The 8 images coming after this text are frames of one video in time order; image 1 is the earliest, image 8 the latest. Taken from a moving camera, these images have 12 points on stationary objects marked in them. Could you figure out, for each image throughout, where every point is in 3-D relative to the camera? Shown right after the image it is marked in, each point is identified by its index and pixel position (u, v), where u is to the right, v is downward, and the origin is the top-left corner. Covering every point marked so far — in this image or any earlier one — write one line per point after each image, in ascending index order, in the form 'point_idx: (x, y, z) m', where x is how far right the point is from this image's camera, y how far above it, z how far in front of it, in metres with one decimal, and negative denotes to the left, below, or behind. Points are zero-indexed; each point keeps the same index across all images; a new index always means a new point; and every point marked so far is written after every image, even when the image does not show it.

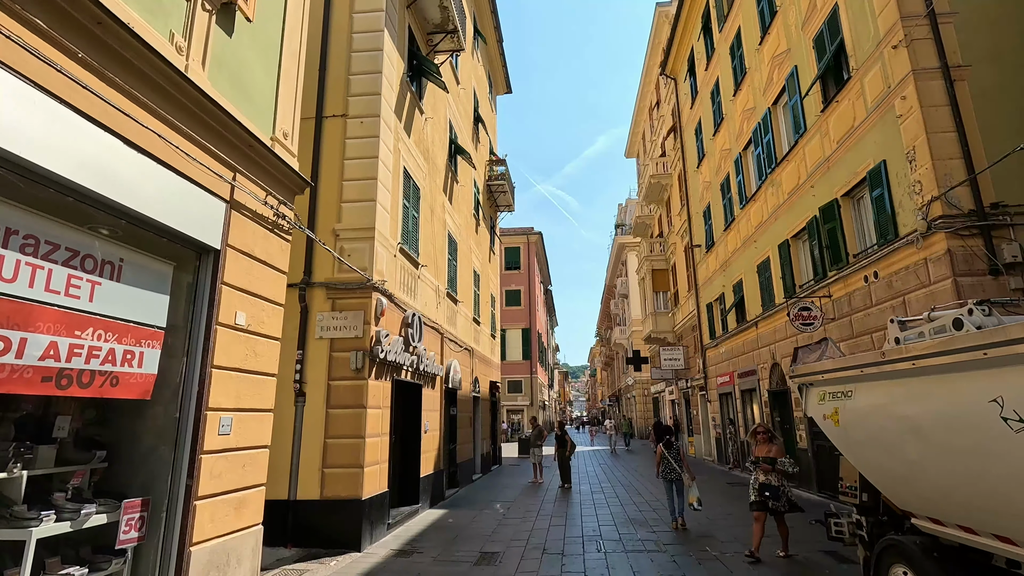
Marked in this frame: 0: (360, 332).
0: (-2.2, -0.7, +7.9) m
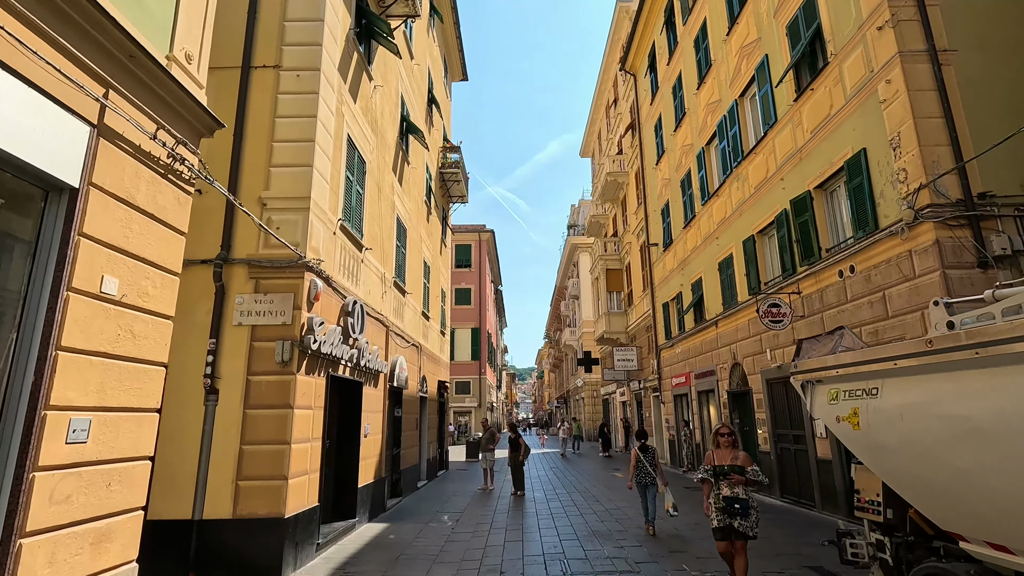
0: (-2.8, -0.4, +6.7) m
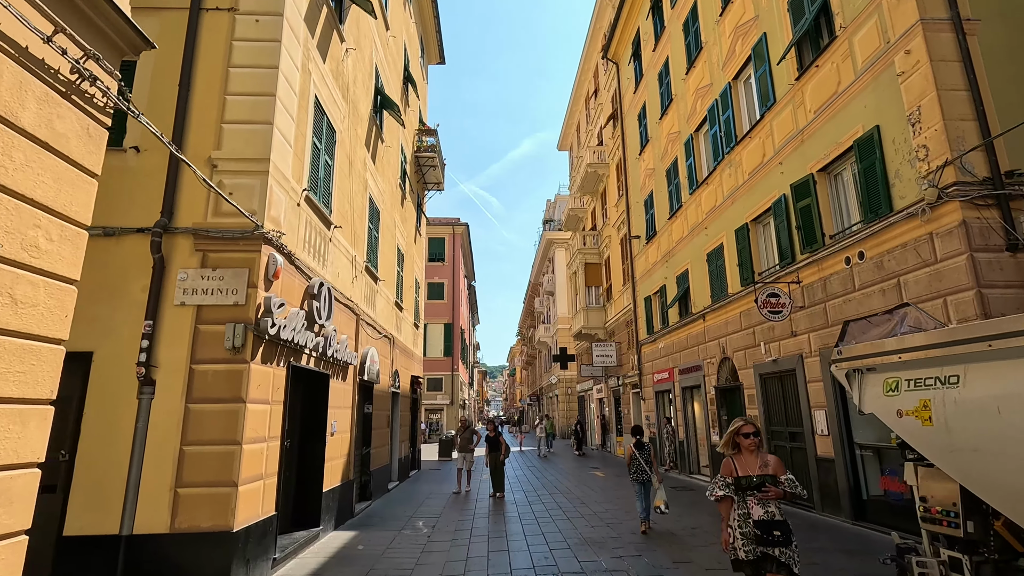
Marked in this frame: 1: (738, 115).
0: (-2.9, -0.1, +5.8) m
1: (+5.2, +4.0, +12.2) m
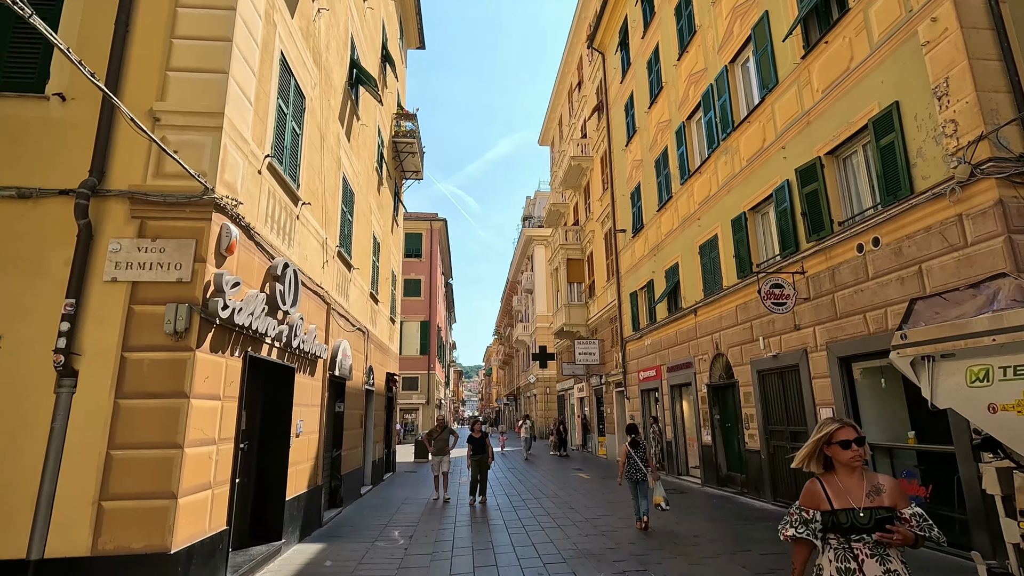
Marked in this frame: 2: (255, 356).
0: (-2.9, +0.1, +4.9) m
1: (+4.9, +4.1, +11.7) m
2: (-2.9, -0.8, +6.1) m
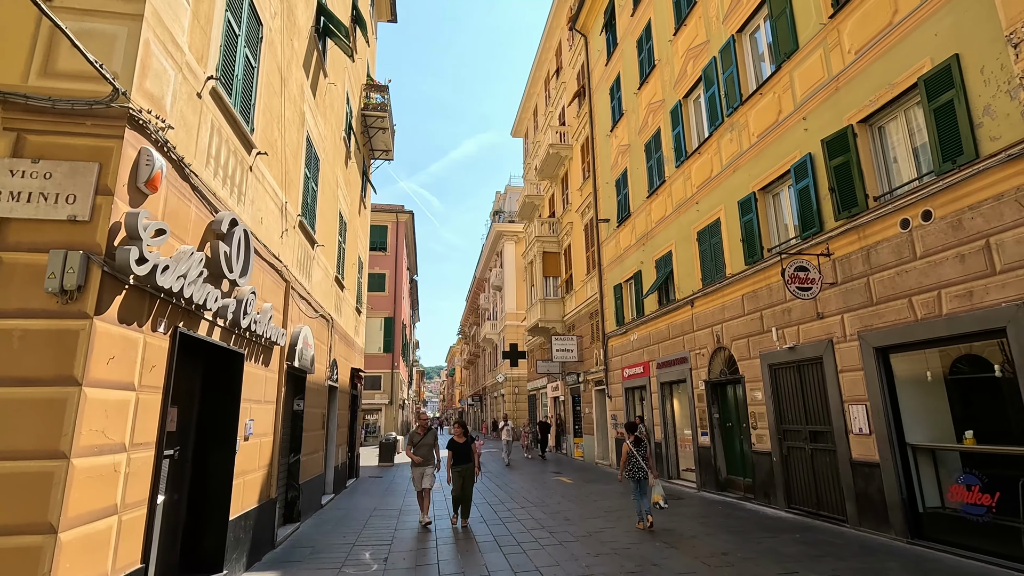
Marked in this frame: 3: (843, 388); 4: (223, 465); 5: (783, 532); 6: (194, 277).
0: (-2.7, +0.5, +3.4) m
1: (+4.6, +4.4, +10.8) m
2: (-2.8, -0.4, +4.7) m
3: (+4.8, -1.5, +7.8) m
4: (-3.0, -1.9, +5.6) m
5: (+3.8, -3.4, +7.5) m
6: (-2.6, +0.1, +4.3) m
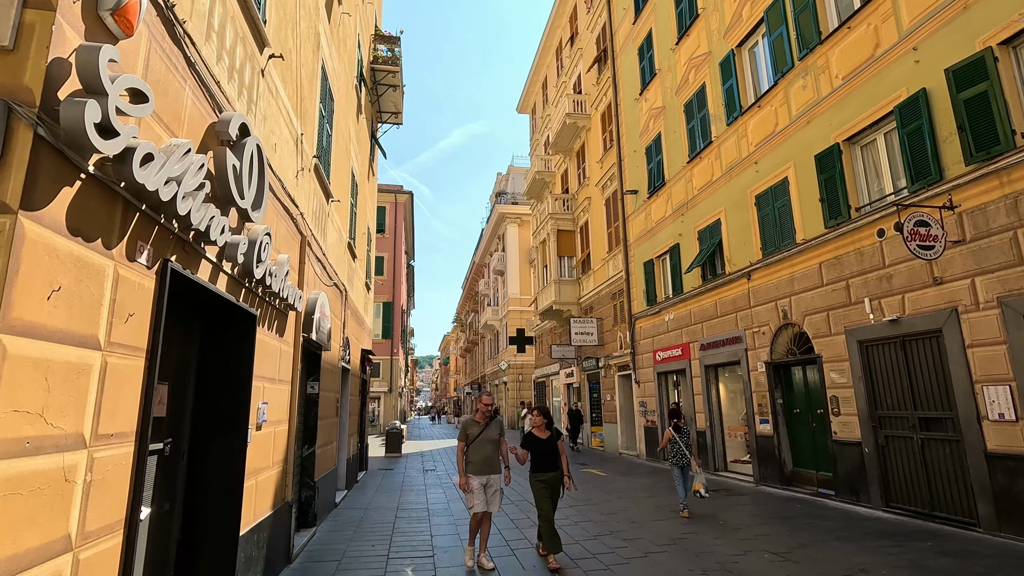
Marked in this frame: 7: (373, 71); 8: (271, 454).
0: (-1.8, +0.9, +2.0) m
1: (+5.4, +4.9, +9.4) m
2: (-1.9, +0.1, +3.2) m
3: (+5.6, -0.9, +6.5) m
4: (-2.2, -1.4, +4.2) m
5: (+4.6, -2.9, +6.2) m
6: (-1.7, +0.6, +2.9) m
7: (-3.6, +5.6, +13.9) m
8: (-2.3, -1.6, +5.1) m
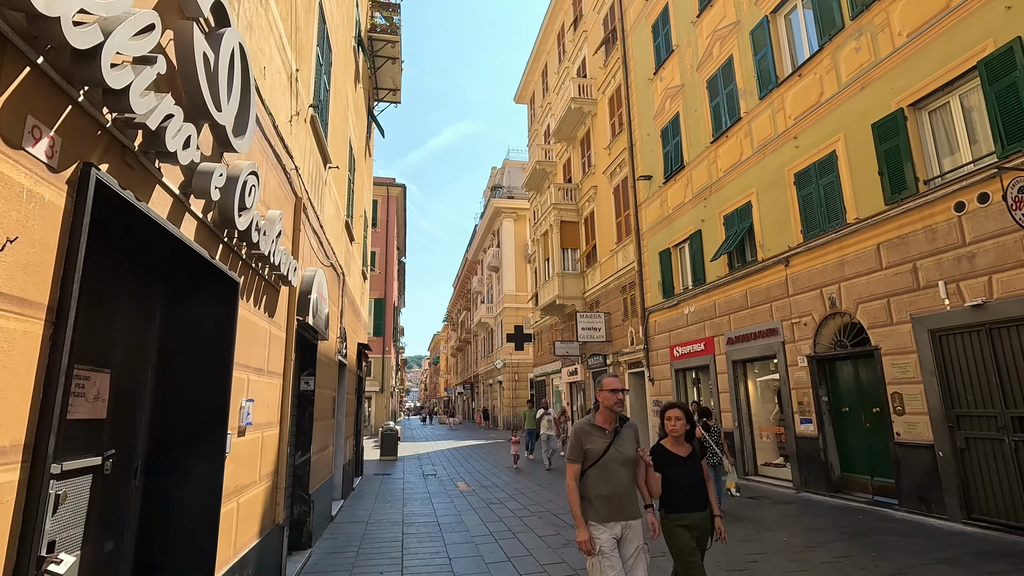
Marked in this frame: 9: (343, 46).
0: (-1.4, +1.2, +0.8) m
1: (+5.7, +5.2, +8.4) m
2: (-1.5, +0.3, +2.1) m
3: (+6.0, -0.7, +5.6) m
4: (-1.8, -1.1, +3.1) m
5: (+4.9, -2.7, +5.2) m
6: (-1.3, +0.8, +1.8) m
7: (-3.3, +5.9, +12.7) m
8: (-1.9, -1.3, +4.0) m
9: (-2.7, +3.8, +8.4) m
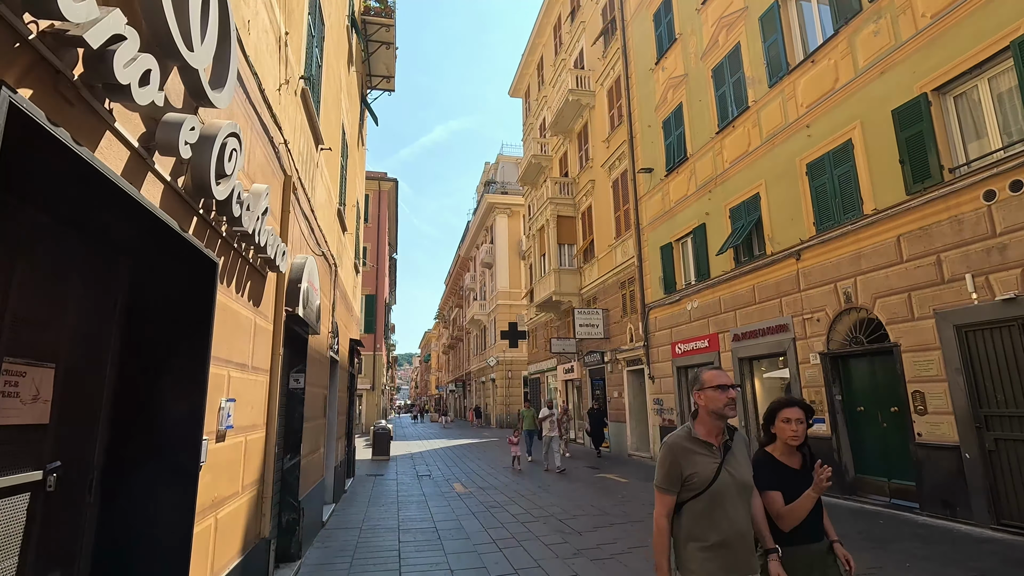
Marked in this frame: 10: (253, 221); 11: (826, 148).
0: (-1.2, +1.3, +0.4) m
1: (+5.8, +5.3, +8.0) m
2: (-1.3, +0.4, +1.6) m
3: (+6.1, -0.6, +5.2) m
4: (-1.7, -1.0, +2.6) m
5: (+5.0, -2.6, +4.8) m
6: (-1.1, +0.9, +1.3) m
7: (-3.3, +6.0, +12.2) m
8: (-1.8, -1.2, +3.5) m
9: (-2.6, +4.0, +7.9) m
10: (-1.5, +0.4, +3.2) m
11: (+5.4, +2.4, +9.1) m
